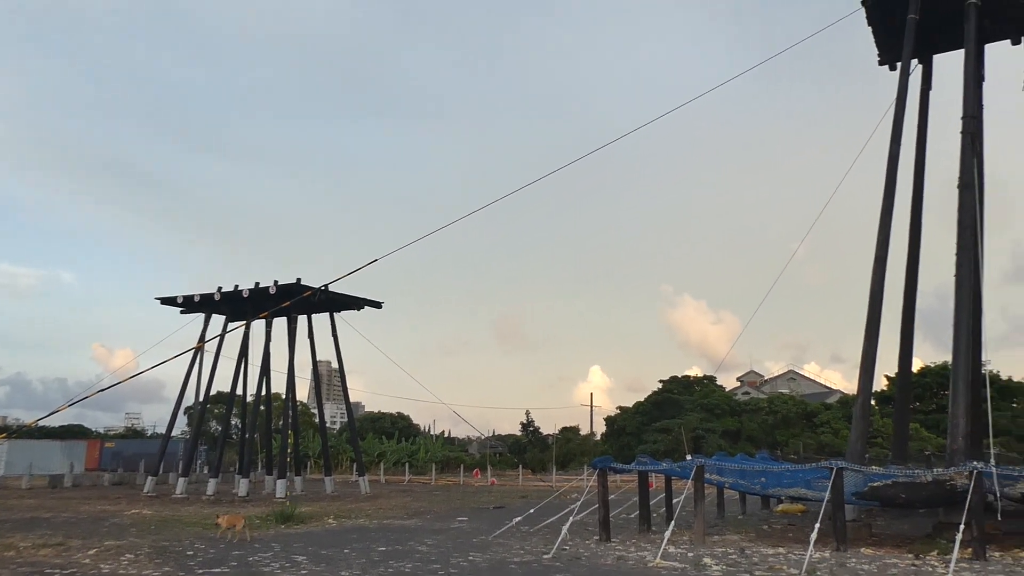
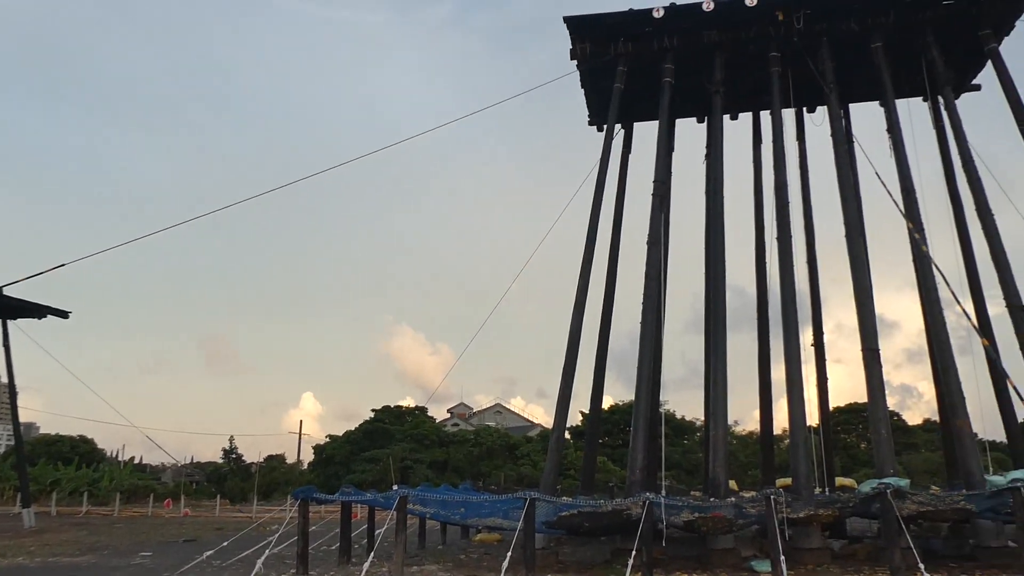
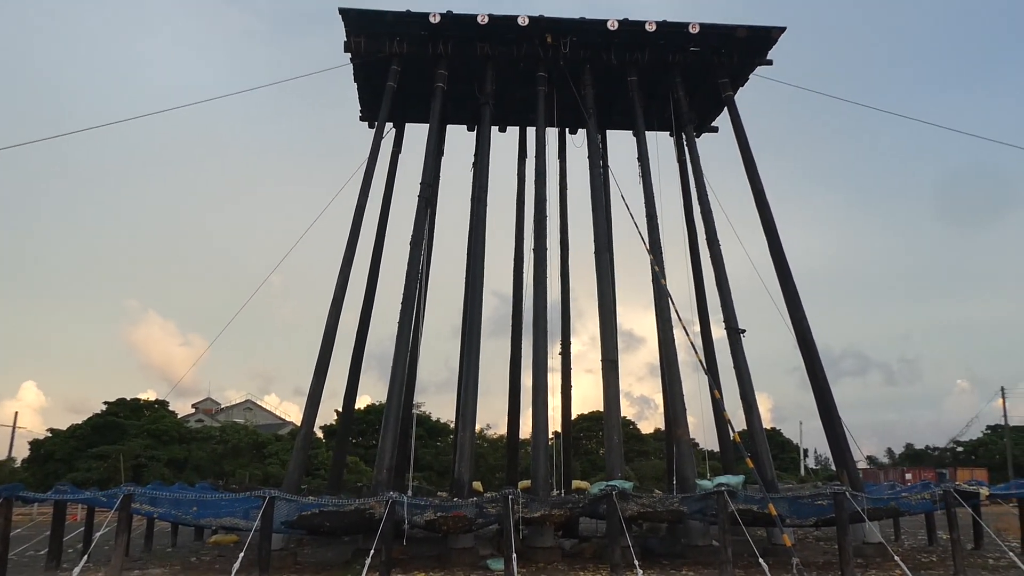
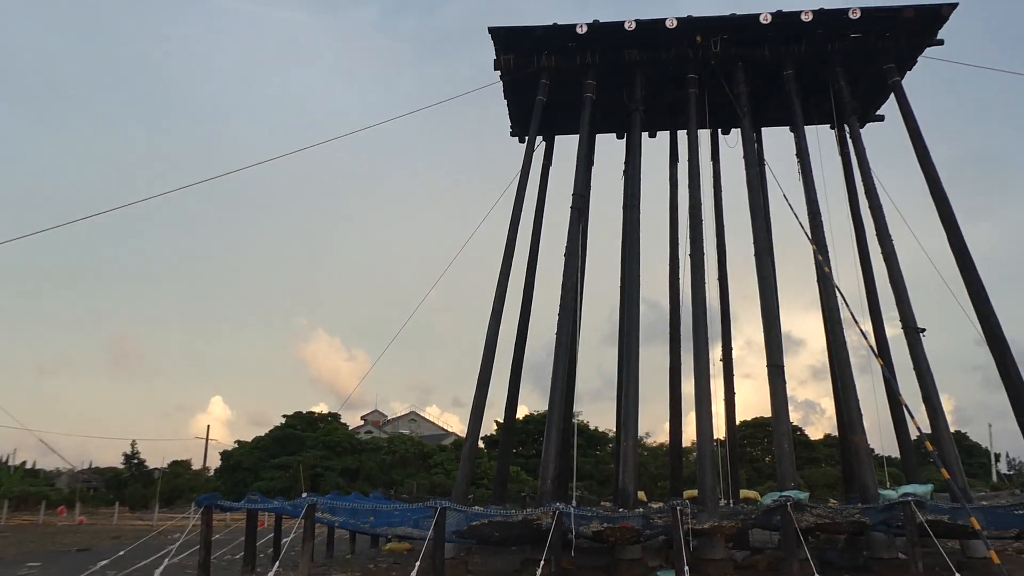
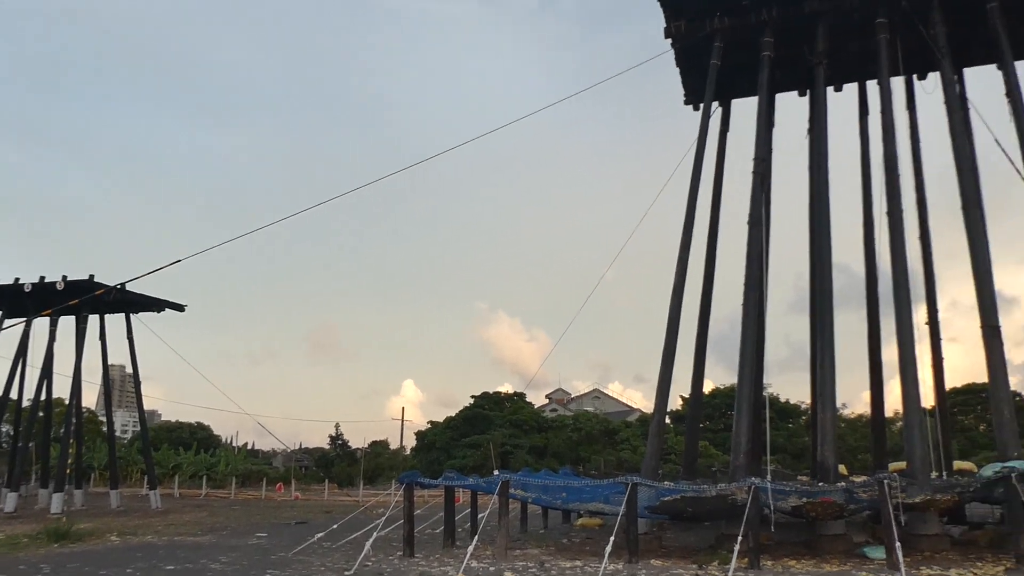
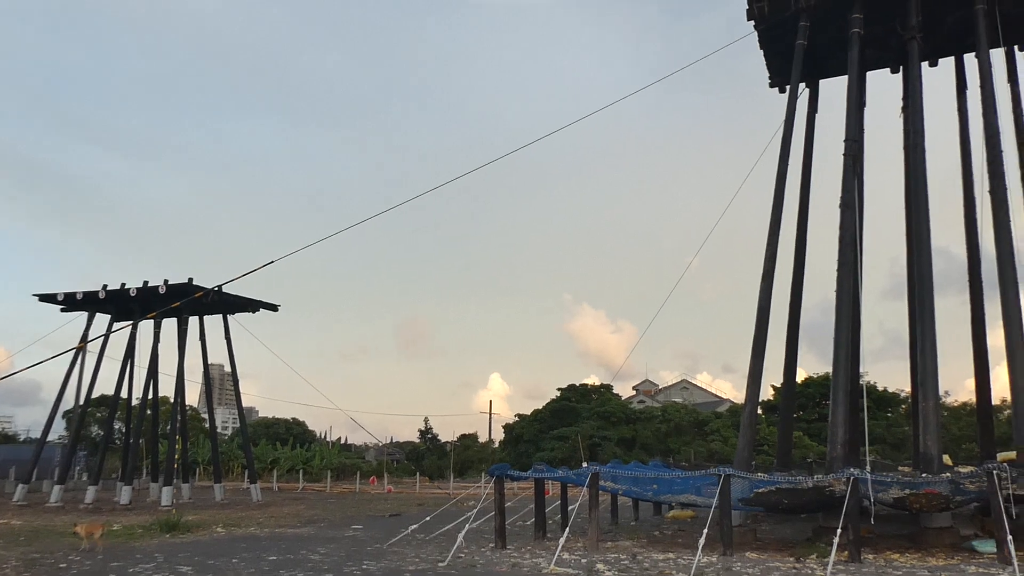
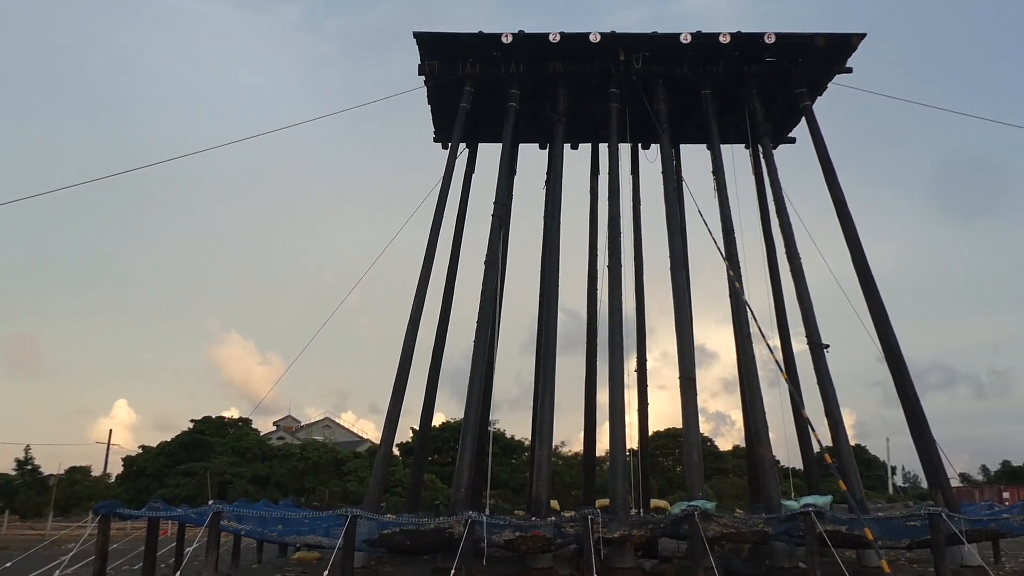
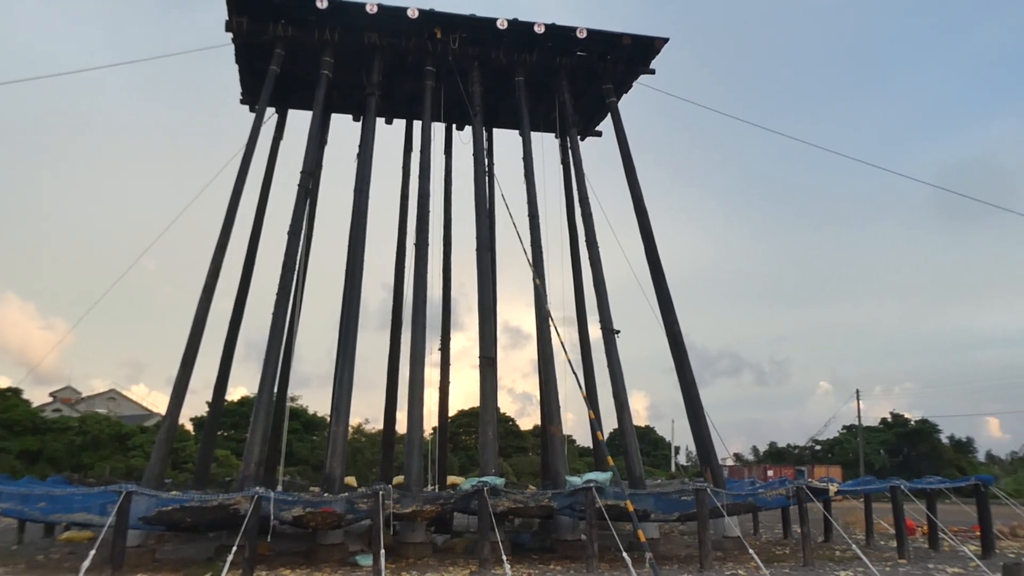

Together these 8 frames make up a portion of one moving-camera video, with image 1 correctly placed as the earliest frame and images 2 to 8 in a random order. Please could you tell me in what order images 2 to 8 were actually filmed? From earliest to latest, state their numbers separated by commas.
6, 5, 2, 4, 7, 3, 8
